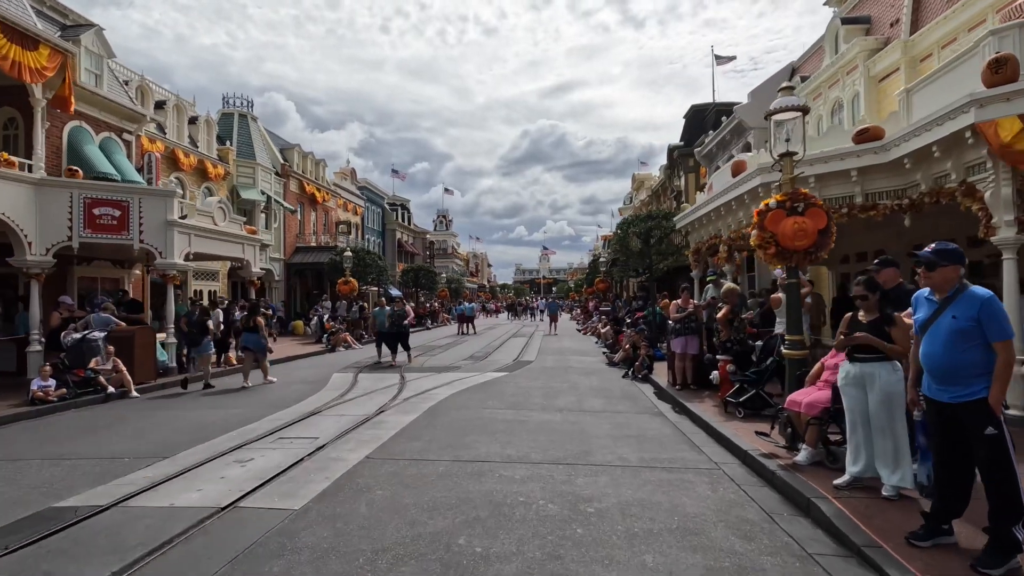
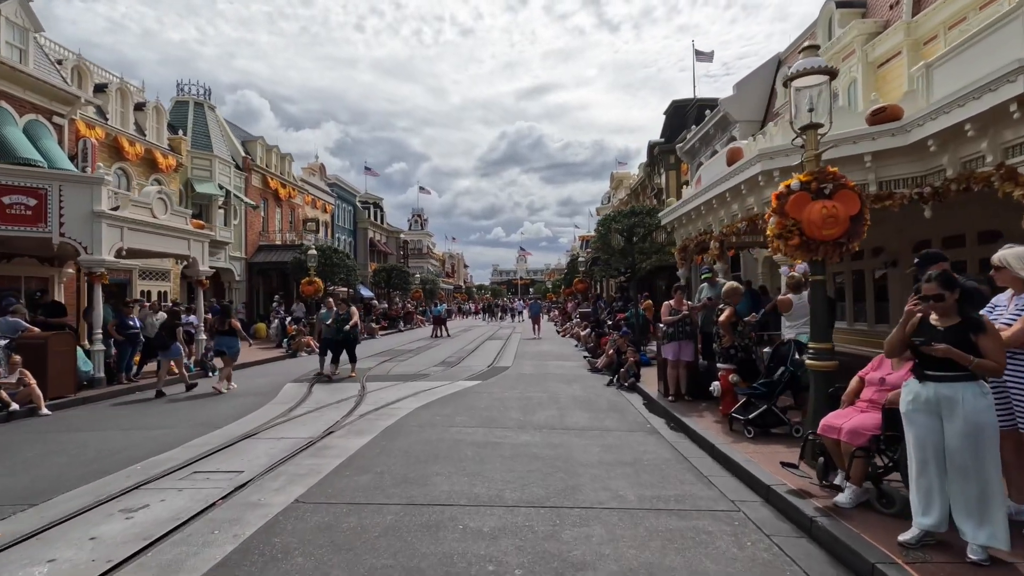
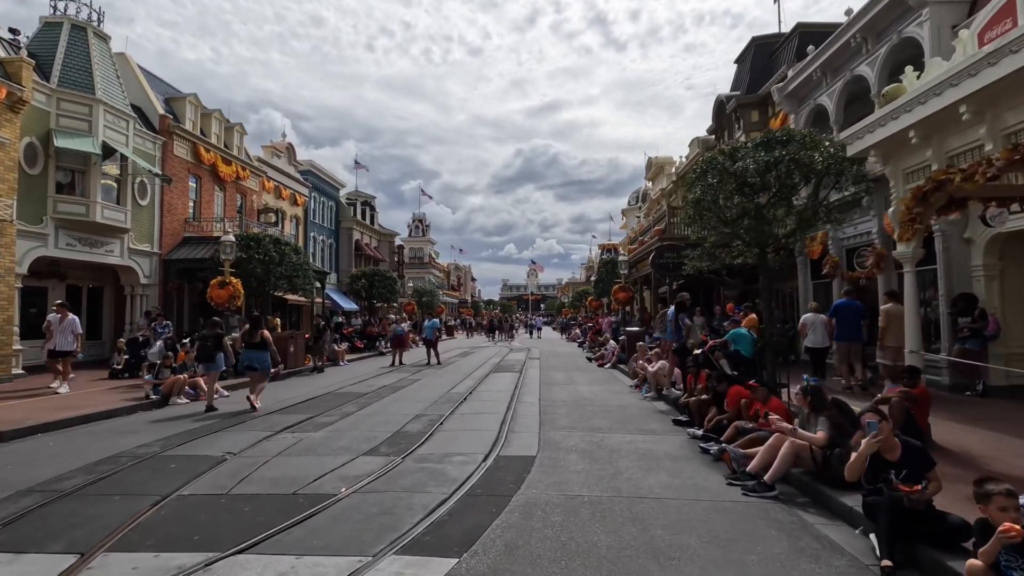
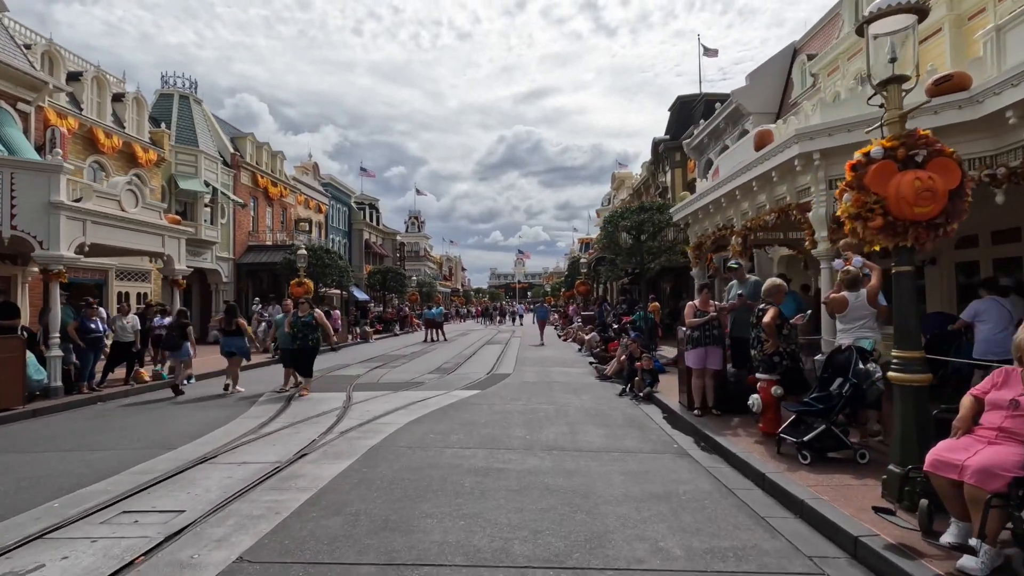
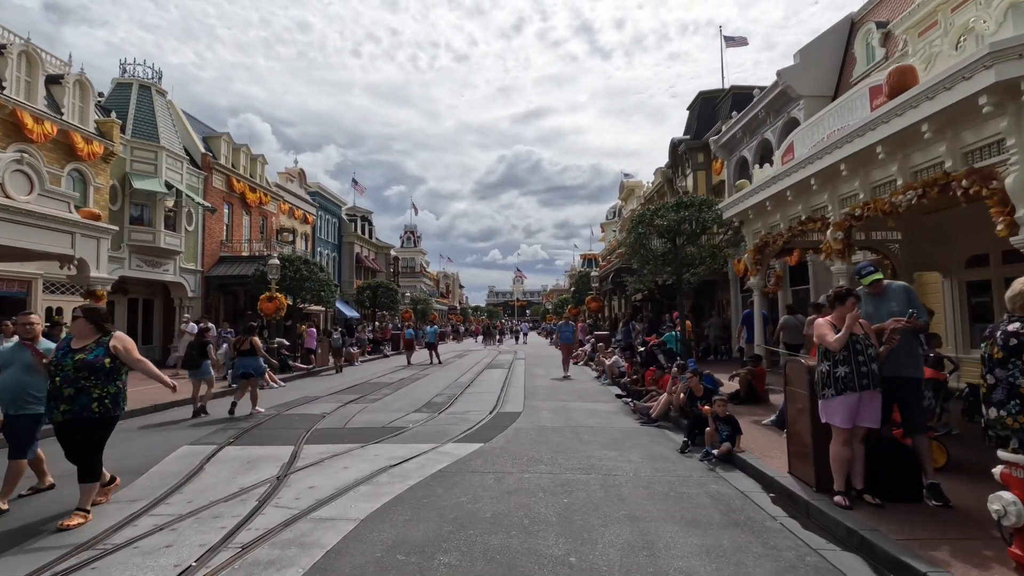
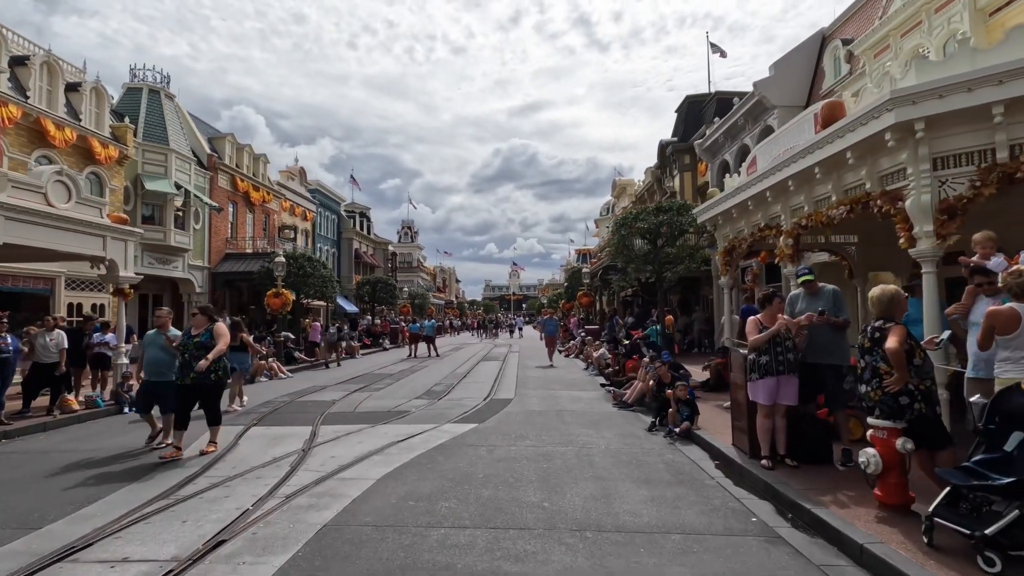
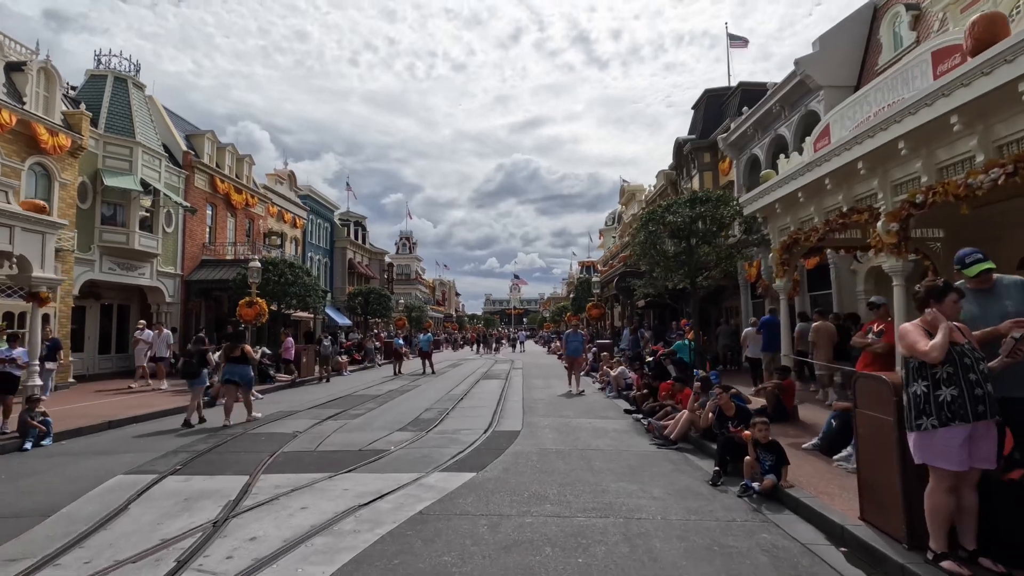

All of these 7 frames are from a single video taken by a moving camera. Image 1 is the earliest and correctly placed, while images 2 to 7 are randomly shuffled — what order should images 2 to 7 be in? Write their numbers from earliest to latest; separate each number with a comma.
2, 4, 6, 5, 7, 3
